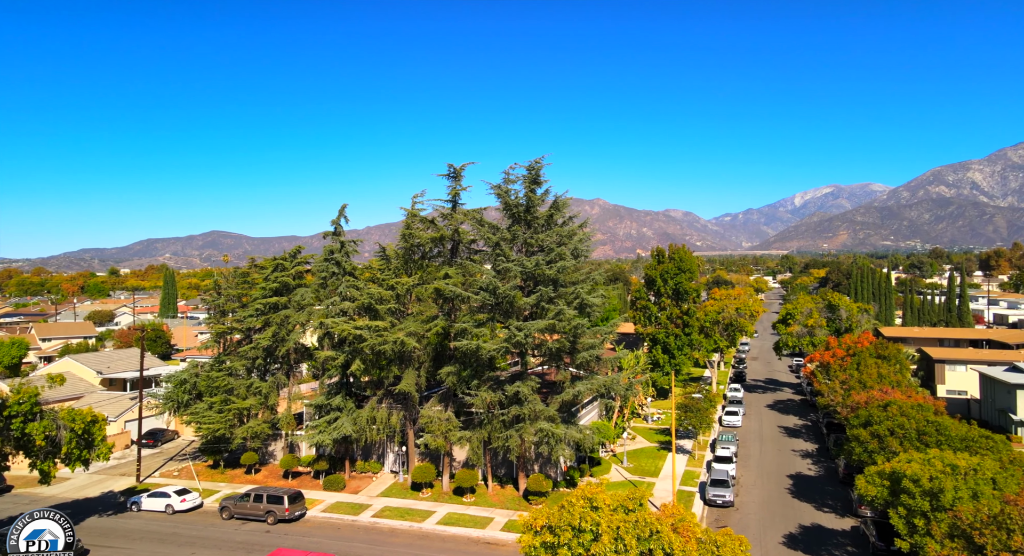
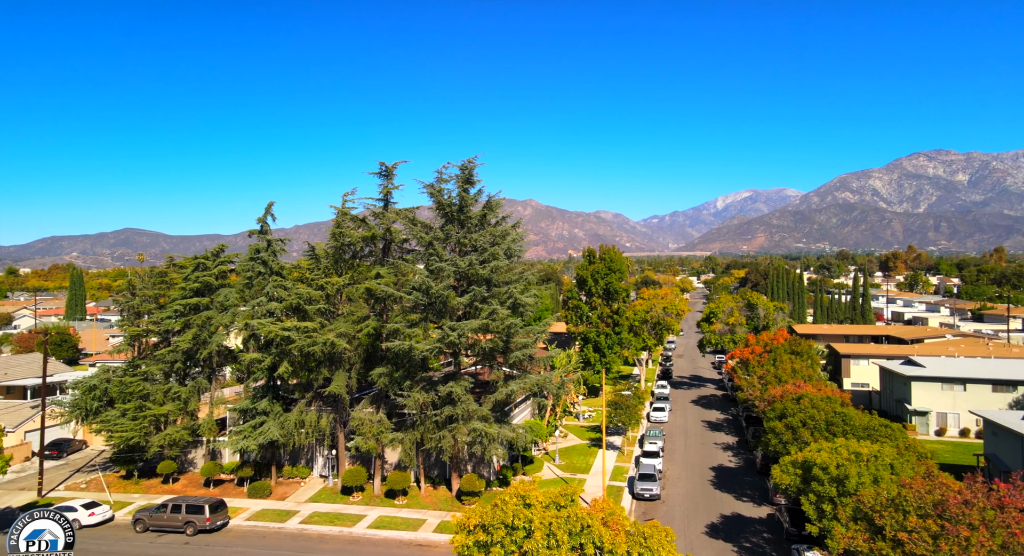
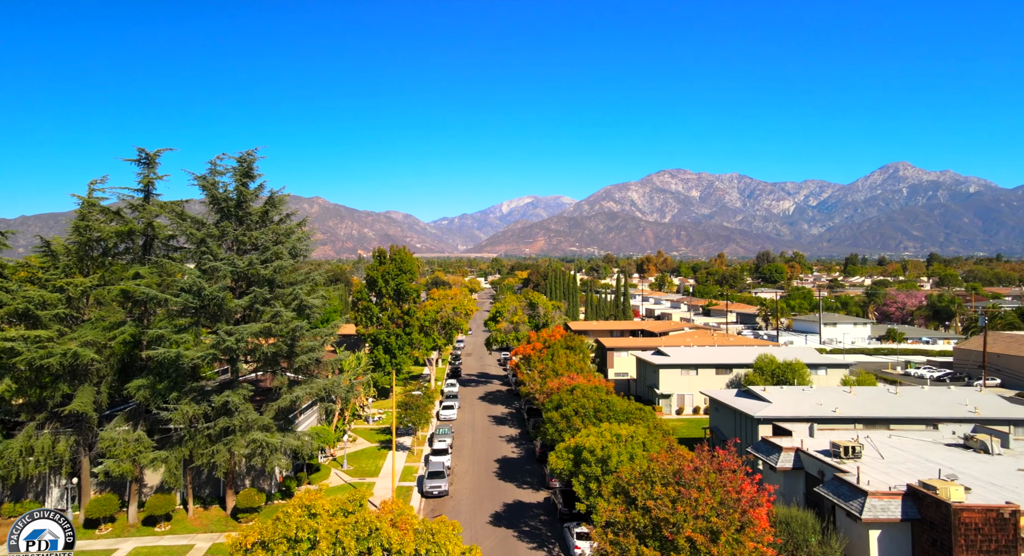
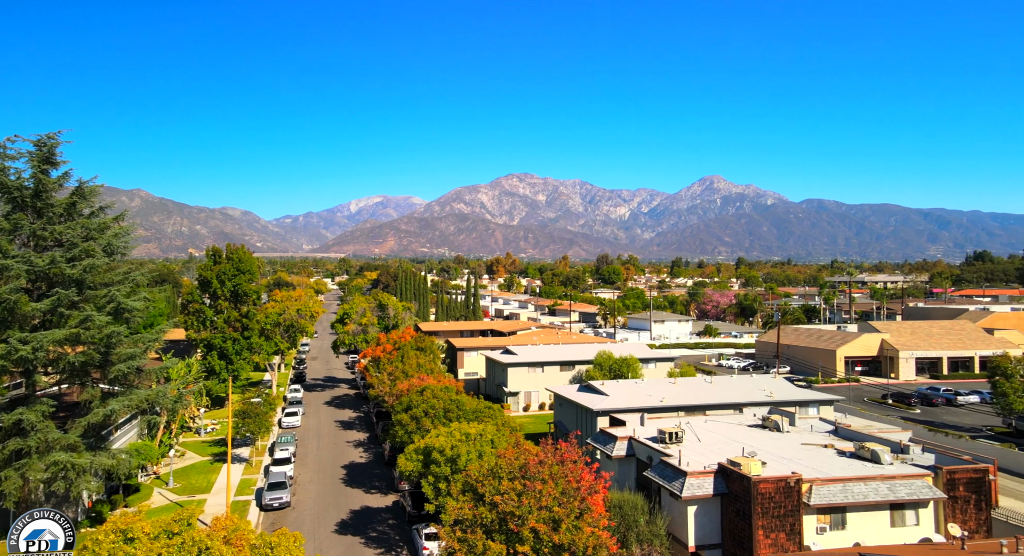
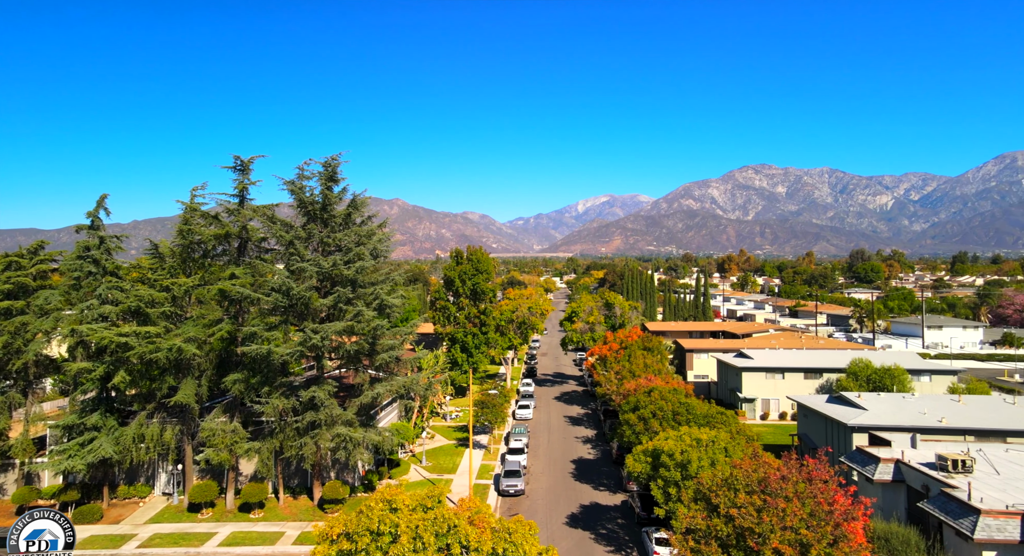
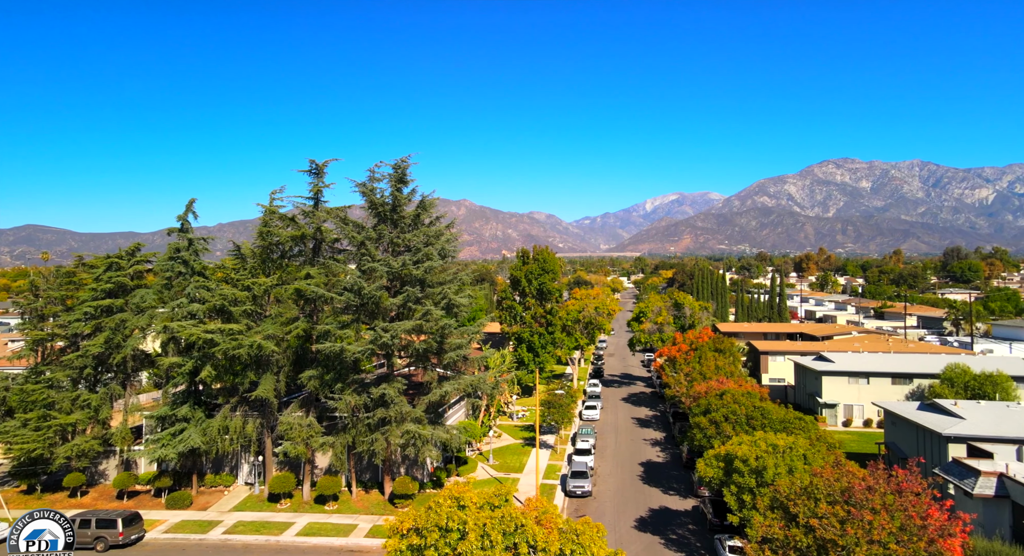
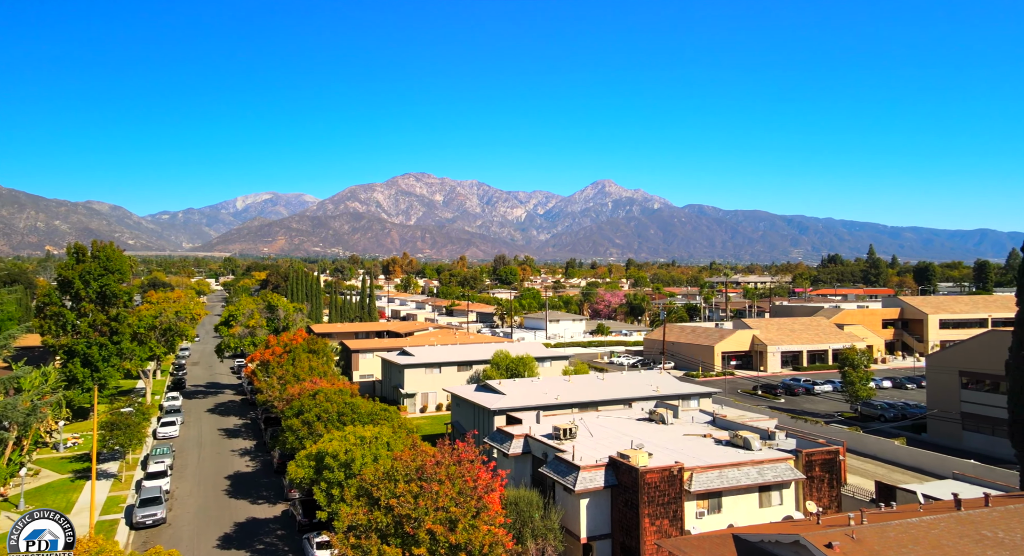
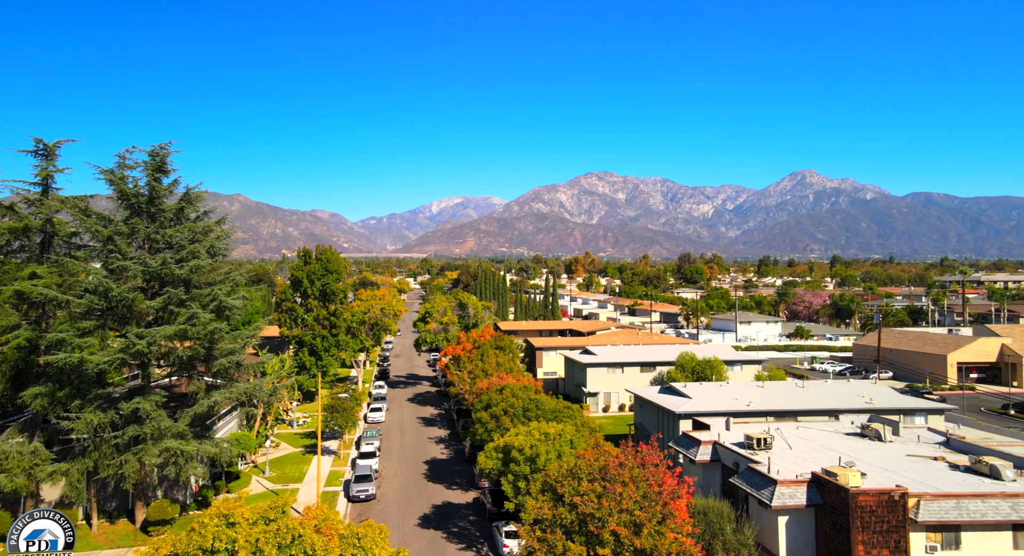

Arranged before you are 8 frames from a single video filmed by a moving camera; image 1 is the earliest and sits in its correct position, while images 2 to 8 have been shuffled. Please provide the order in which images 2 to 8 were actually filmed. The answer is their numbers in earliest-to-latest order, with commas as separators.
2, 6, 5, 3, 8, 4, 7
